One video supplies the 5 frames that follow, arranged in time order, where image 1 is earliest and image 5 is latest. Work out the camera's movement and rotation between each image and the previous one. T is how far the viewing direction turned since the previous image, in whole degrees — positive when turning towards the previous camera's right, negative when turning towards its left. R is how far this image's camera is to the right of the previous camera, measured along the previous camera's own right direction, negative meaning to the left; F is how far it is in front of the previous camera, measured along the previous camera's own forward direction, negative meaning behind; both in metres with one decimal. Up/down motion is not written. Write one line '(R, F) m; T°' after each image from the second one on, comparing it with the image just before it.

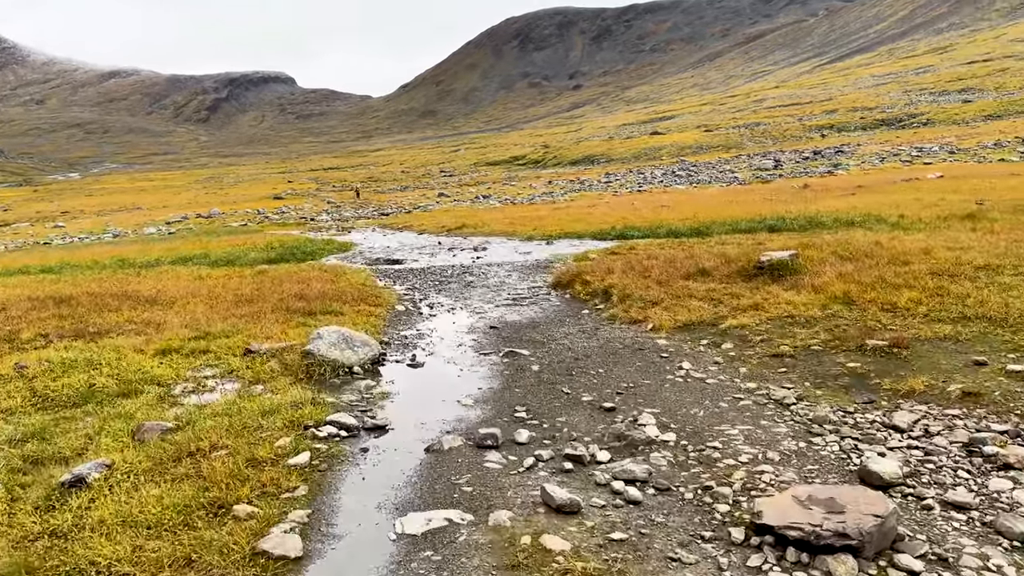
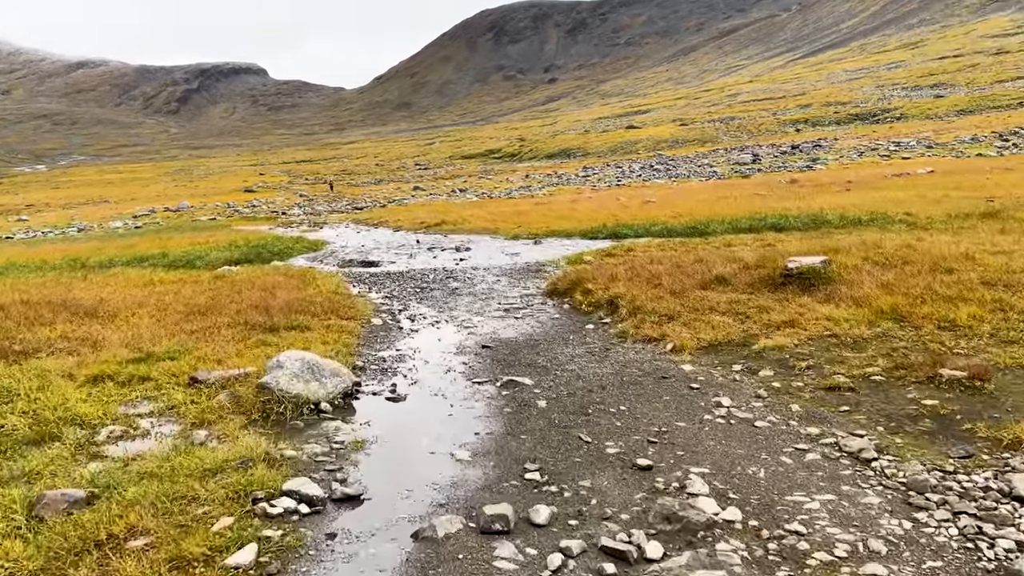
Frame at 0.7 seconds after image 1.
(-0.5, +3.2) m; +2°
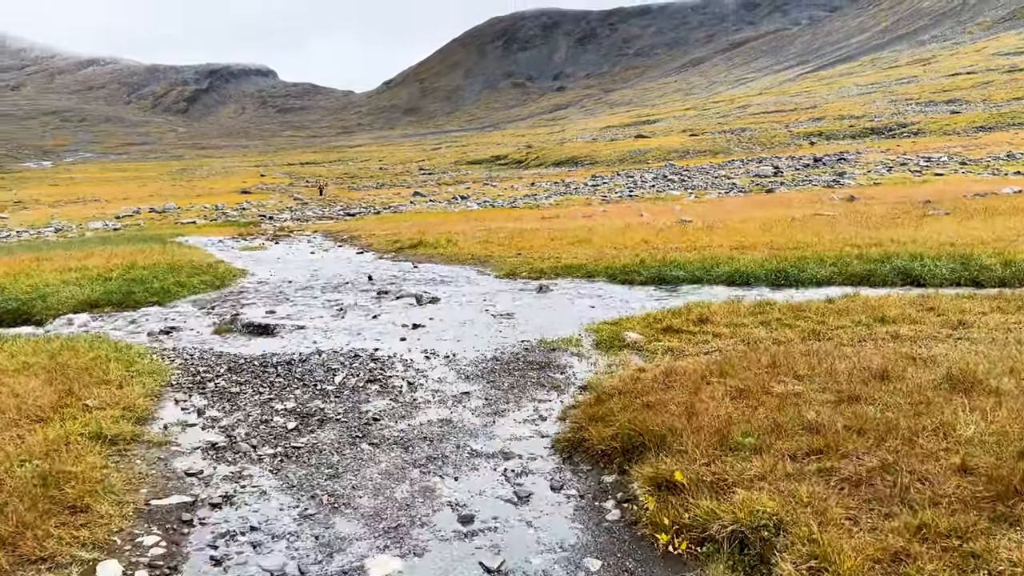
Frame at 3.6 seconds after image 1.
(+0.4, +14.3) m; 0°
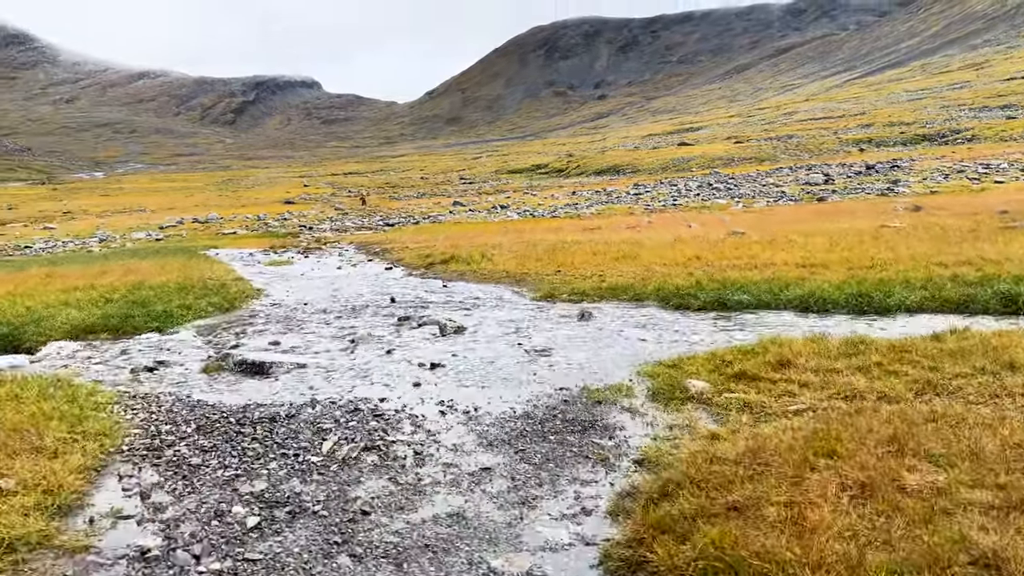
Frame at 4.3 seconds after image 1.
(+0.1, +3.3) m; -3°
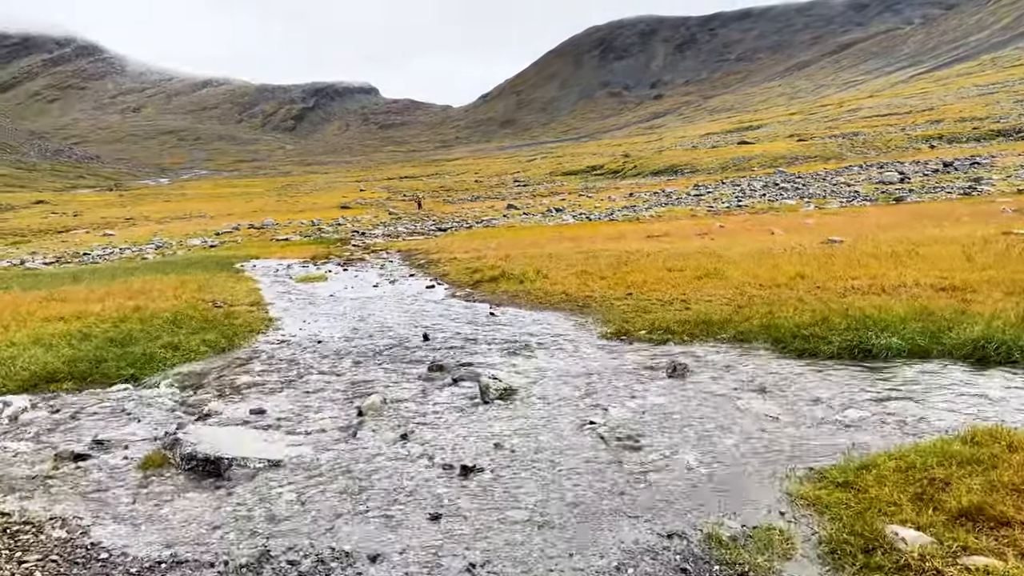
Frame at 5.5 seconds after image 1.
(-0.2, +5.9) m; -4°
